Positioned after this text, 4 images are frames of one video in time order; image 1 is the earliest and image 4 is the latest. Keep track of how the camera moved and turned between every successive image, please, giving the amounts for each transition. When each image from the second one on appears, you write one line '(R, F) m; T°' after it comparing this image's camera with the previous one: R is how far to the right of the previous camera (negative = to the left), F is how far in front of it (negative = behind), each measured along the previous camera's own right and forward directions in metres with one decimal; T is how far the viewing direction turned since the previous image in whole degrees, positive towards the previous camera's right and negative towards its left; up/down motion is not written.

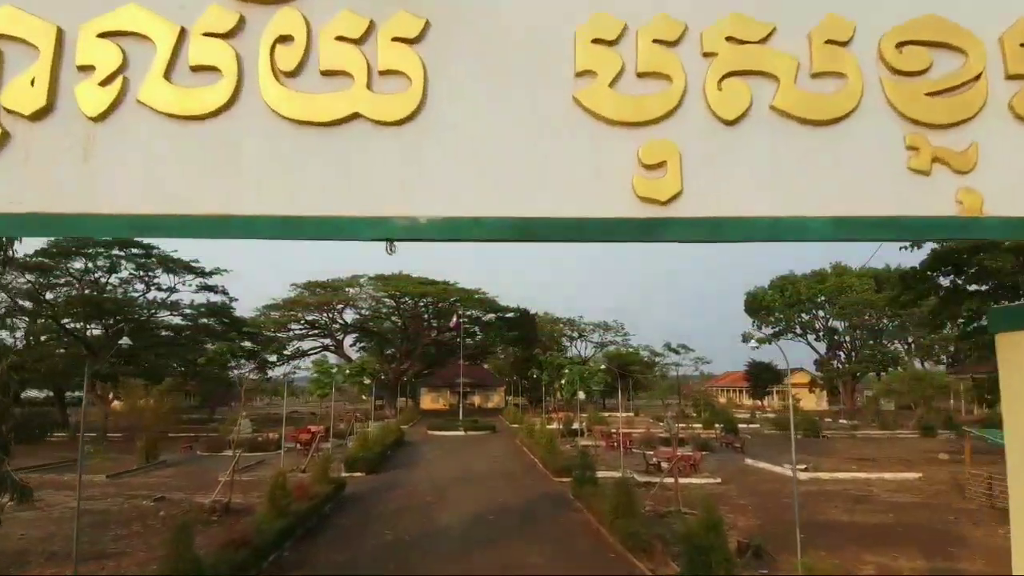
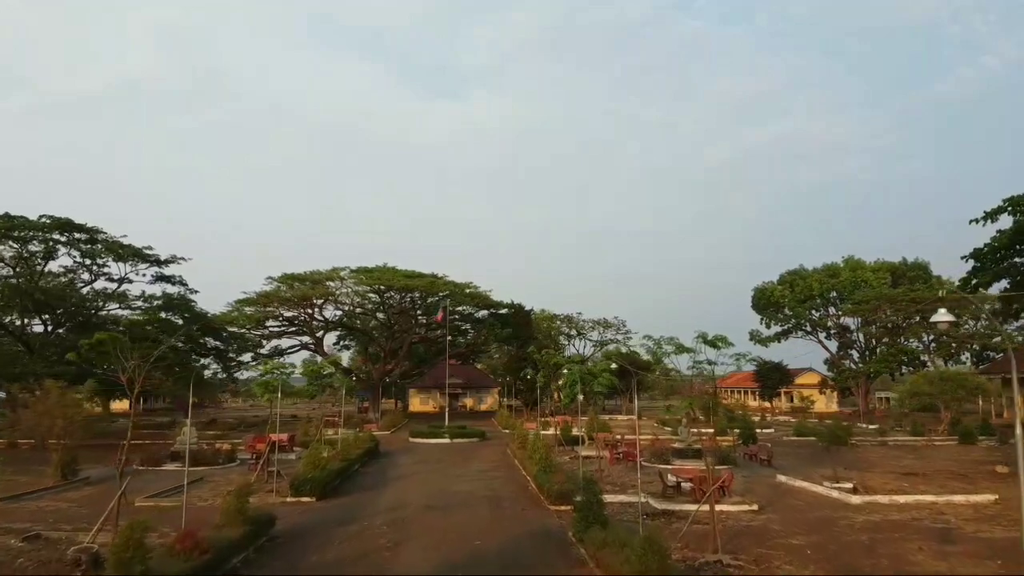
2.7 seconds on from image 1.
(+0.2, +3.5) m; 0°
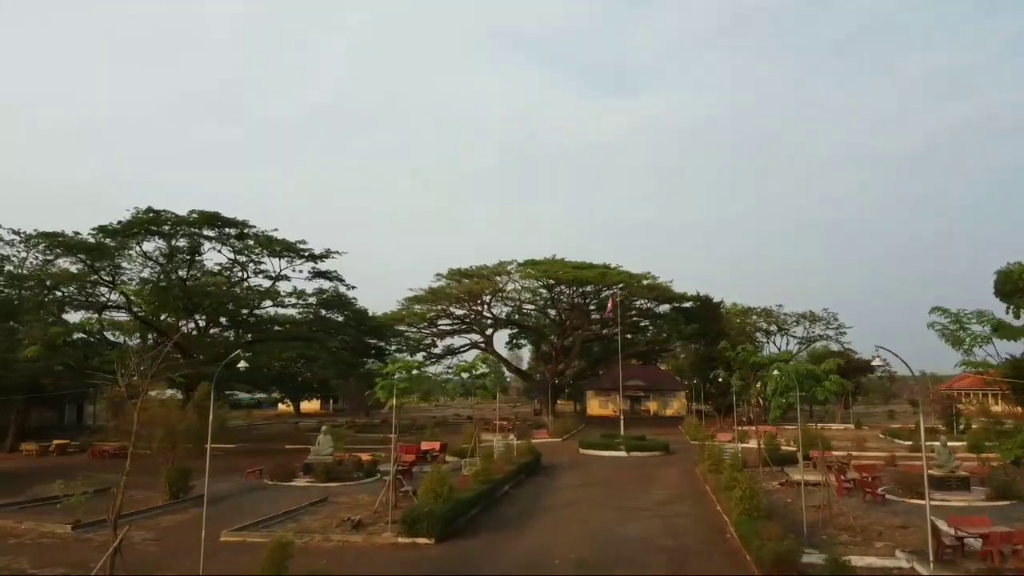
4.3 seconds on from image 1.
(0.0, +4.1) m; -13°
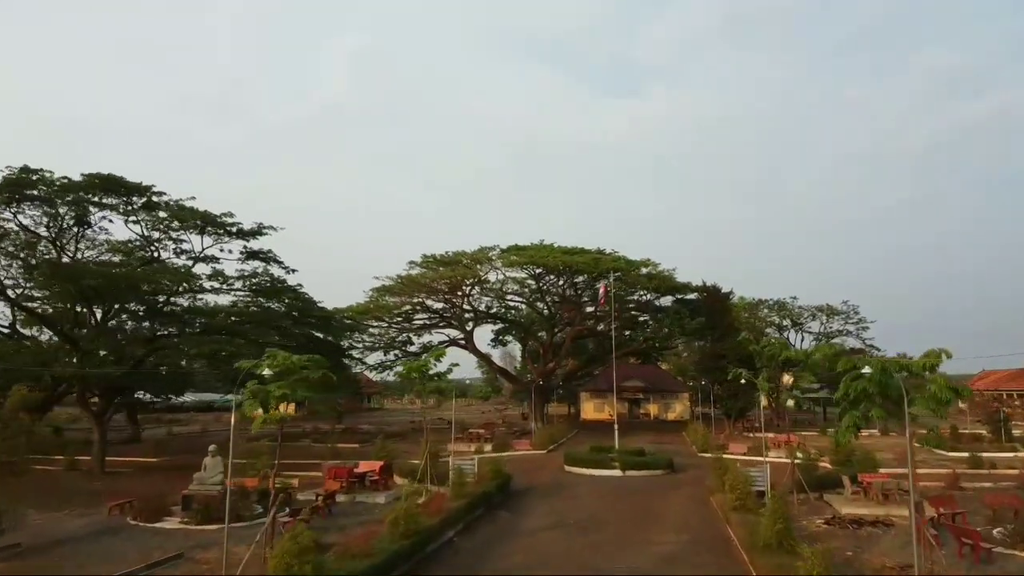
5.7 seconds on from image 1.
(+0.8, +4.7) m; 0°
